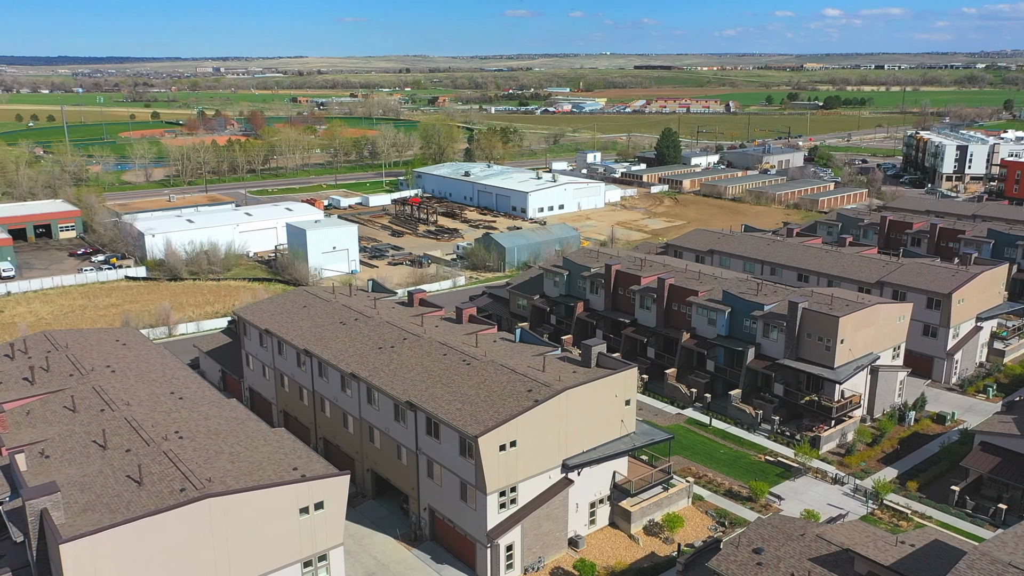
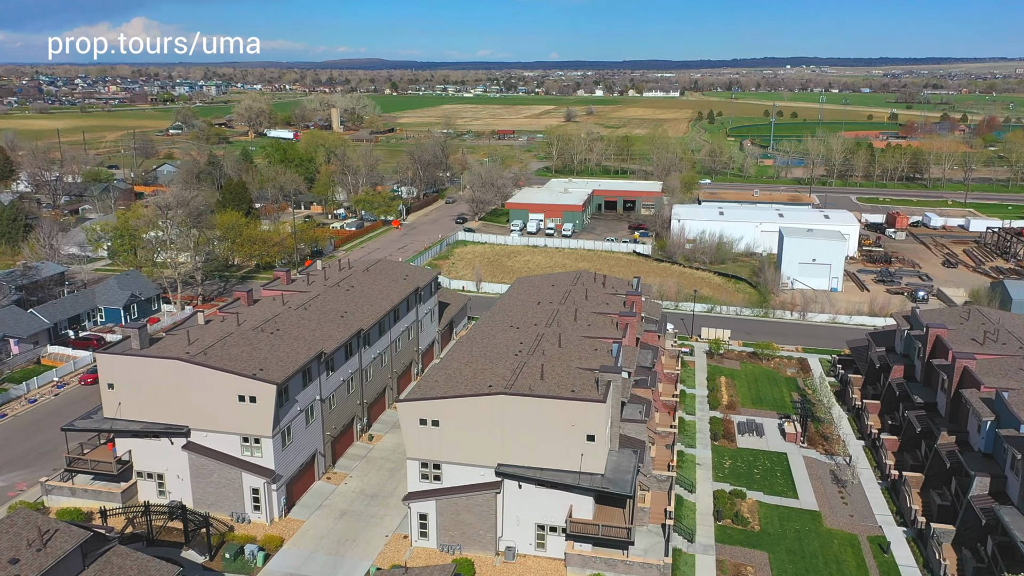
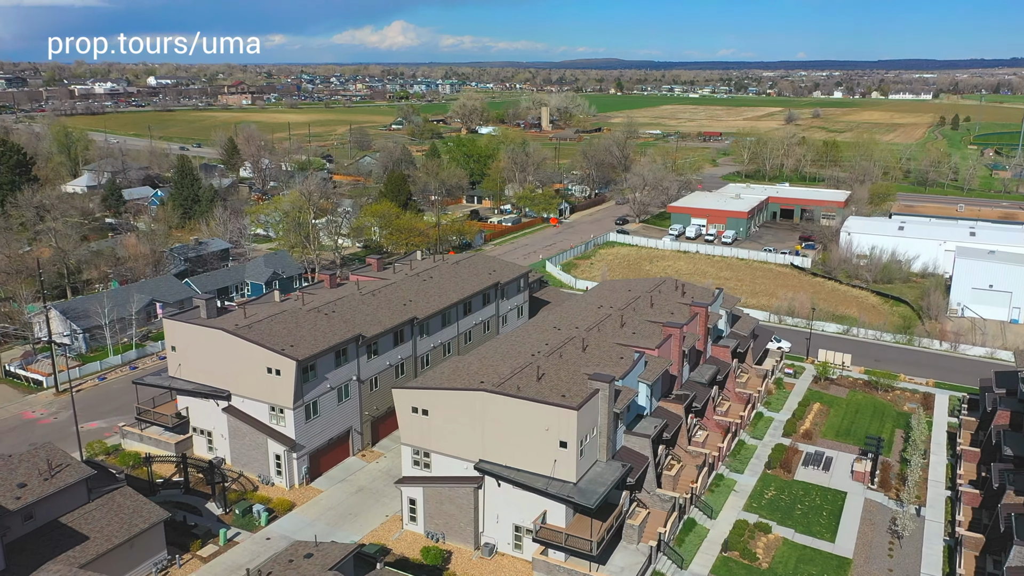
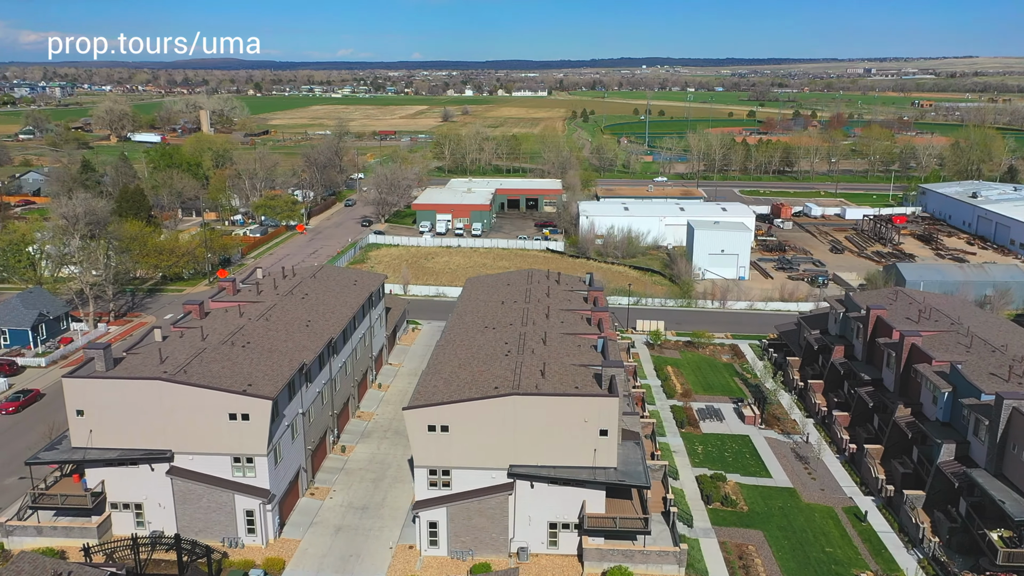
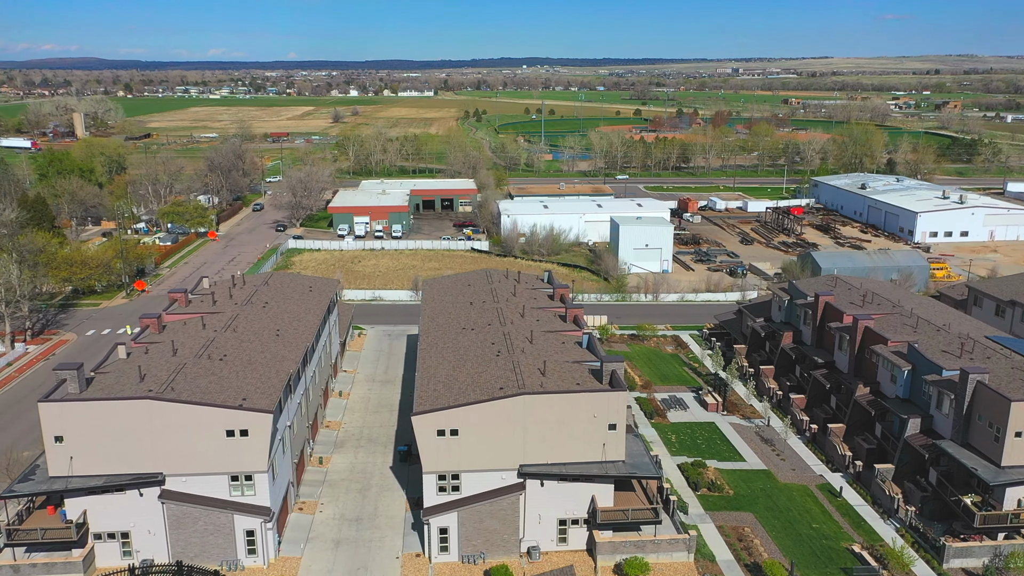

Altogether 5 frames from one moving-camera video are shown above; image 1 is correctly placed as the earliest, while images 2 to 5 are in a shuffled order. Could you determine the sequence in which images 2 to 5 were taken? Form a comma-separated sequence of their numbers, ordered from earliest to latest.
5, 4, 2, 3
